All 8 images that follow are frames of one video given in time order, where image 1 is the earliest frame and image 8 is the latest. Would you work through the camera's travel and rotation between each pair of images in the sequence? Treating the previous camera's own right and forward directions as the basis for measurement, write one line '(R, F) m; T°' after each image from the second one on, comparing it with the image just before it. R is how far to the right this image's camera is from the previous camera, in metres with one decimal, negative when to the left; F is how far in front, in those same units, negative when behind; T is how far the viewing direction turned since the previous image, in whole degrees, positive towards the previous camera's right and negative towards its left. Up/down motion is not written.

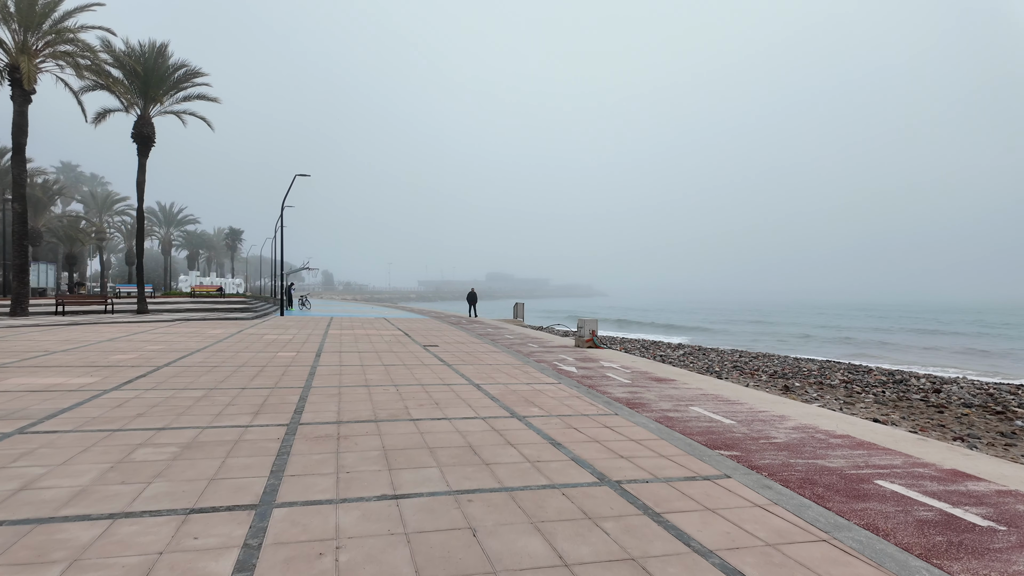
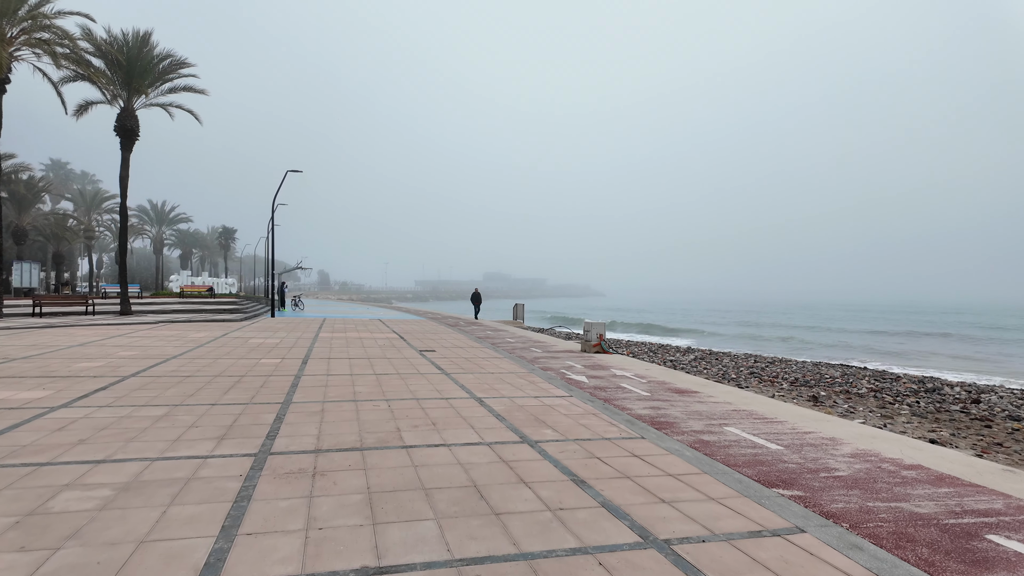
(-0.1, +0.9) m; 0°
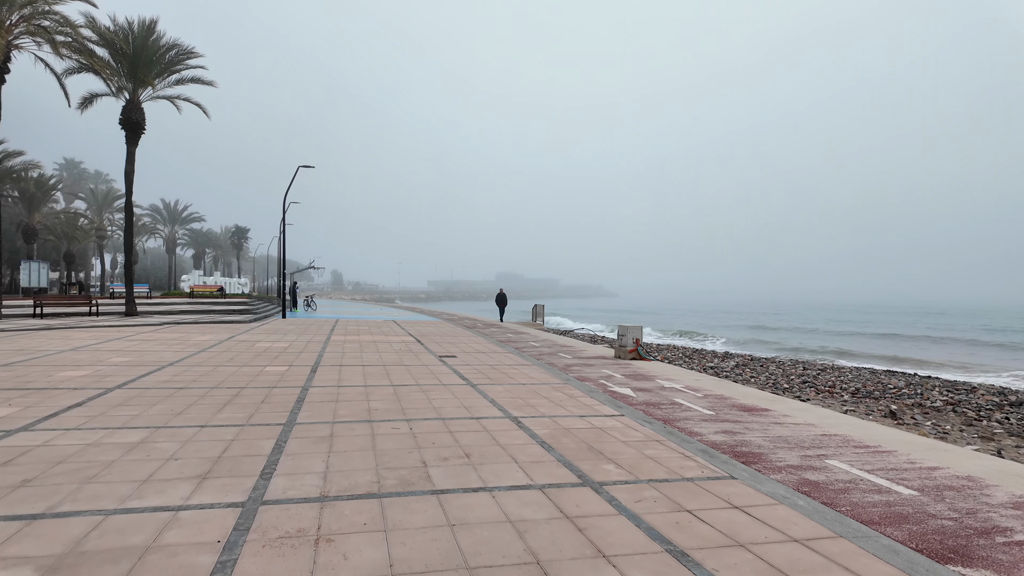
(-0.3, +1.1) m; -1°
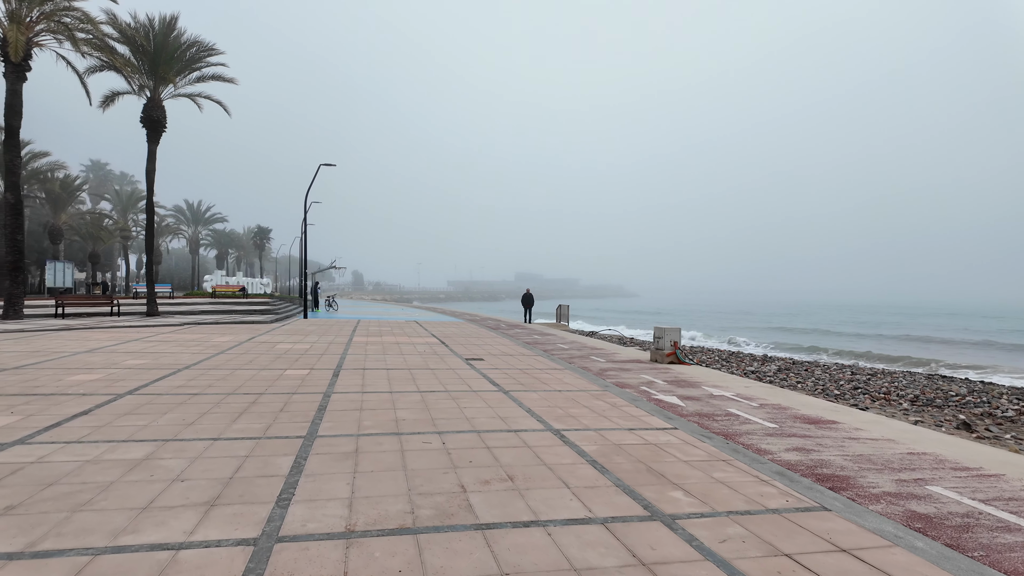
(-0.2, +0.6) m; -2°
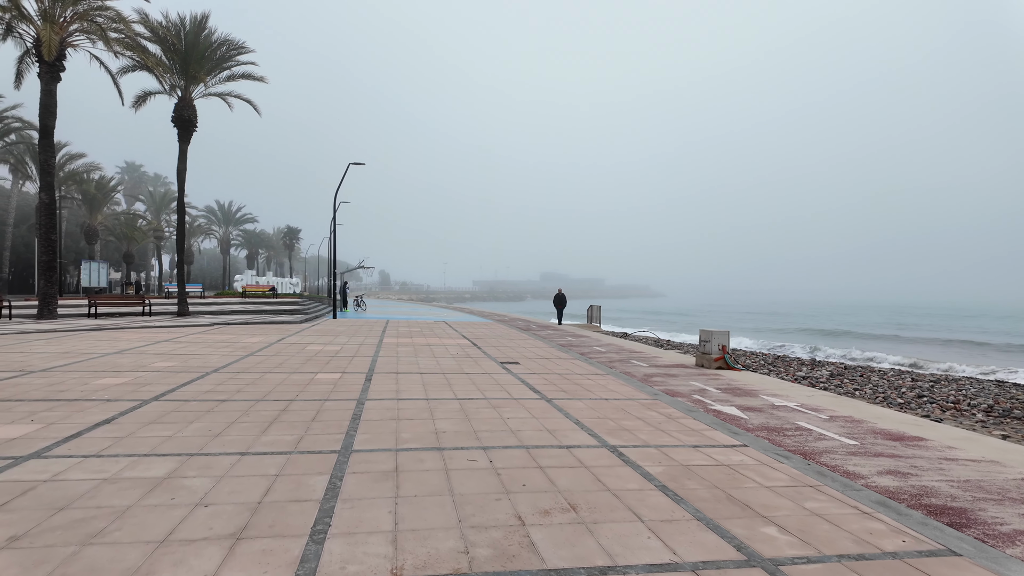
(-0.2, +0.5) m; -2°
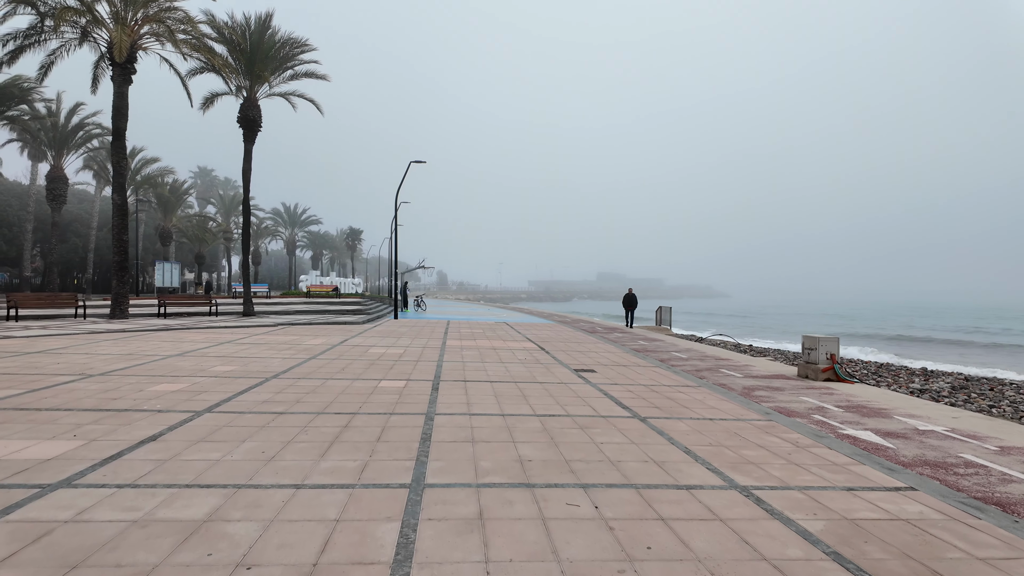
(-0.3, +0.9) m; -5°
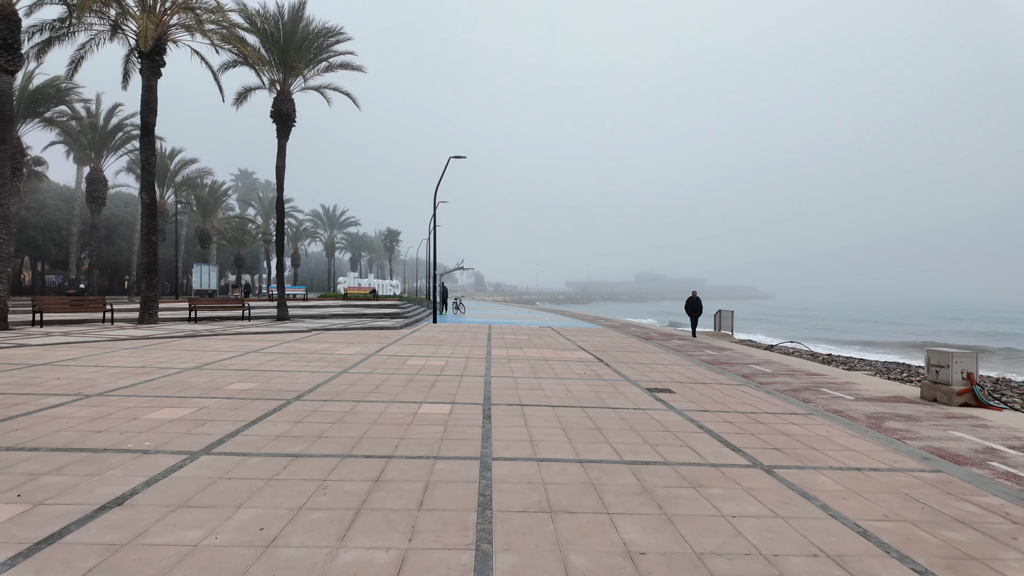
(-0.4, +1.5) m; -3°
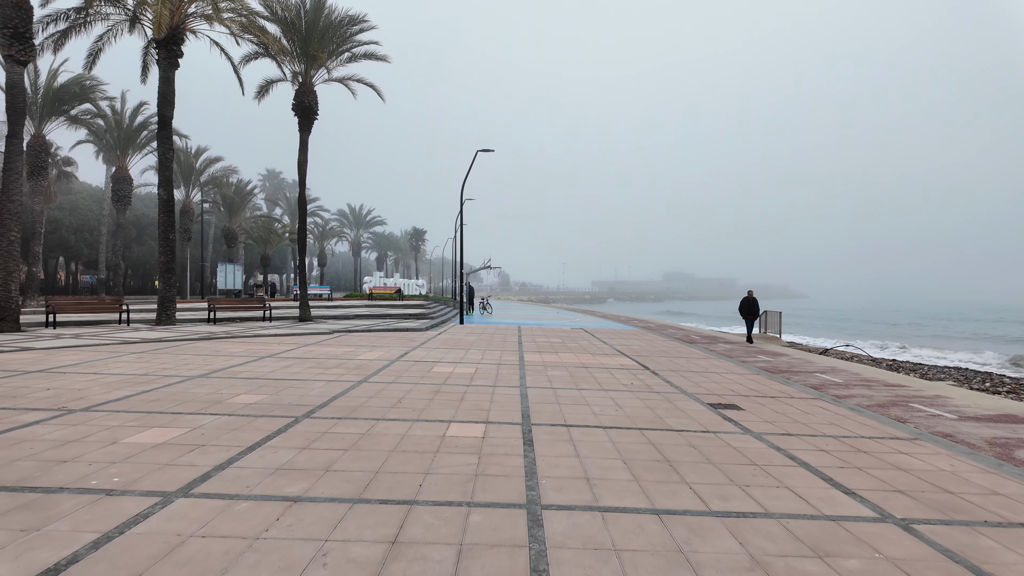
(-0.2, +1.1) m; -2°
